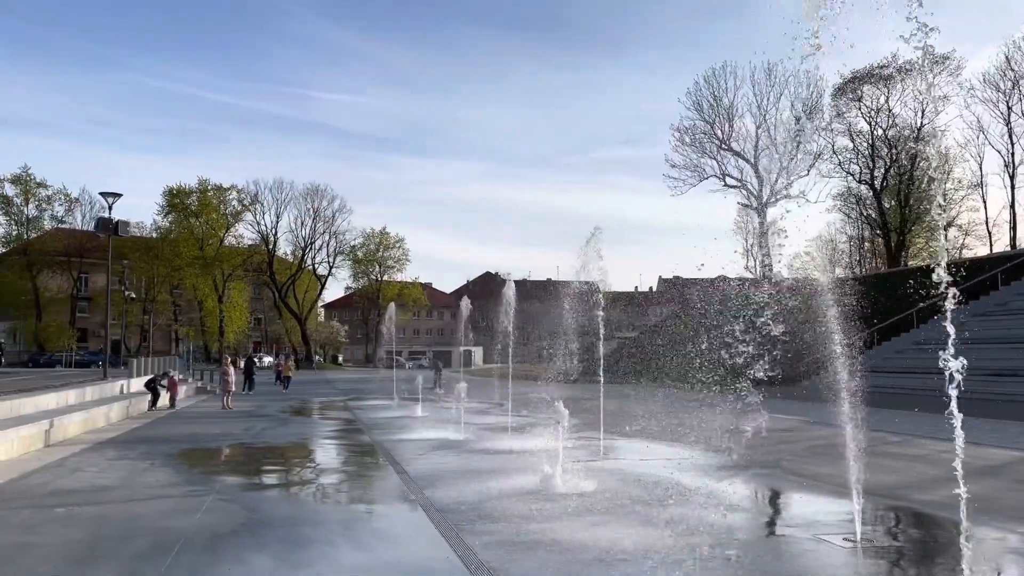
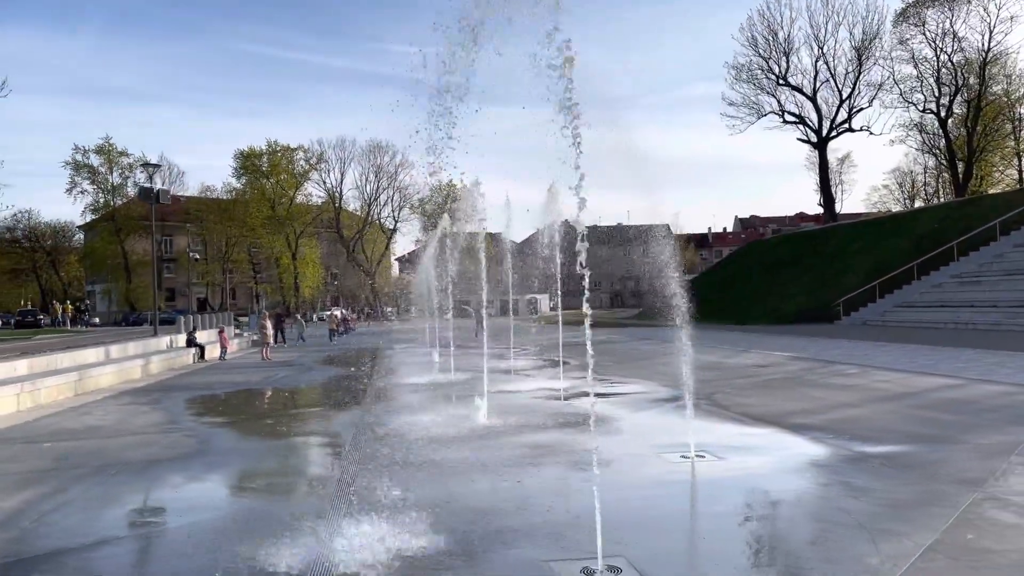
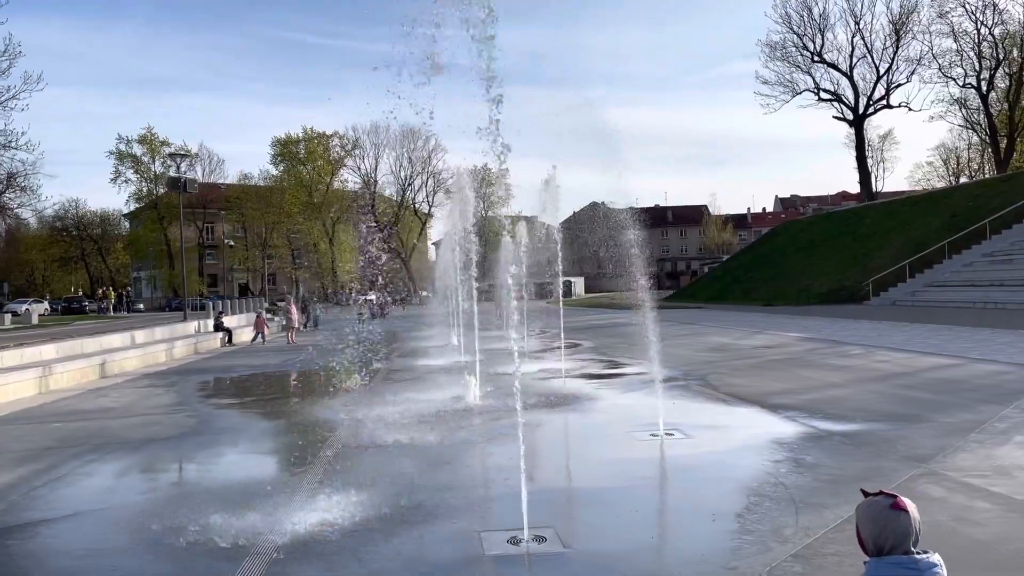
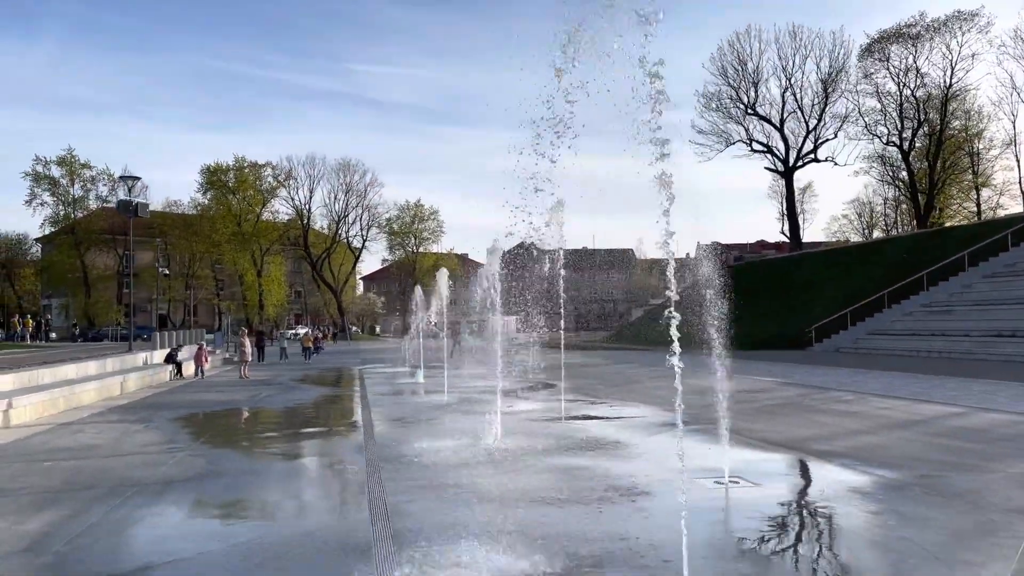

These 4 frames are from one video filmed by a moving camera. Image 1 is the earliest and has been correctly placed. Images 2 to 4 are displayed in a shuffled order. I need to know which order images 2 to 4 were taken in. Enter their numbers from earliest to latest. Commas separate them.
4, 2, 3
